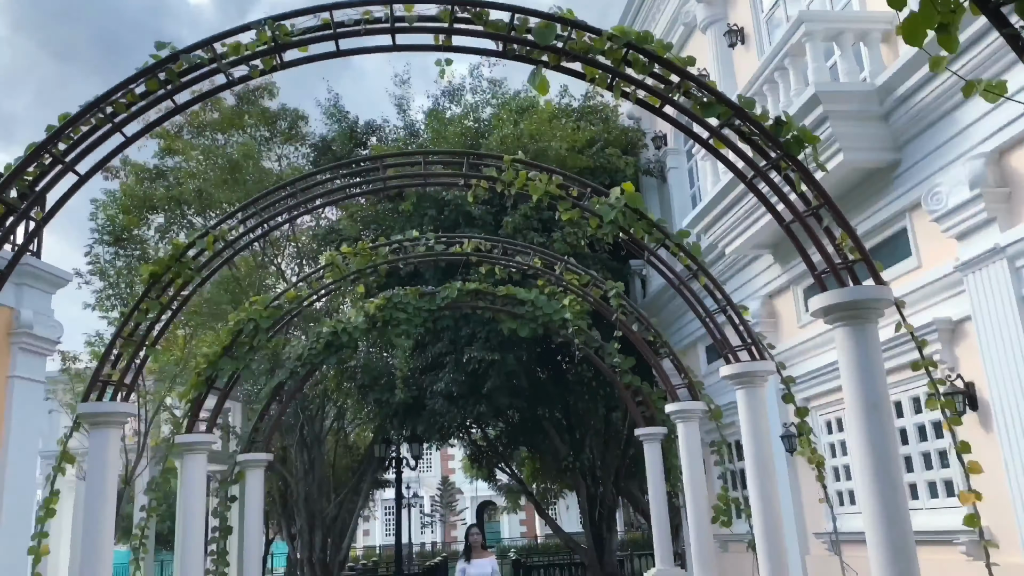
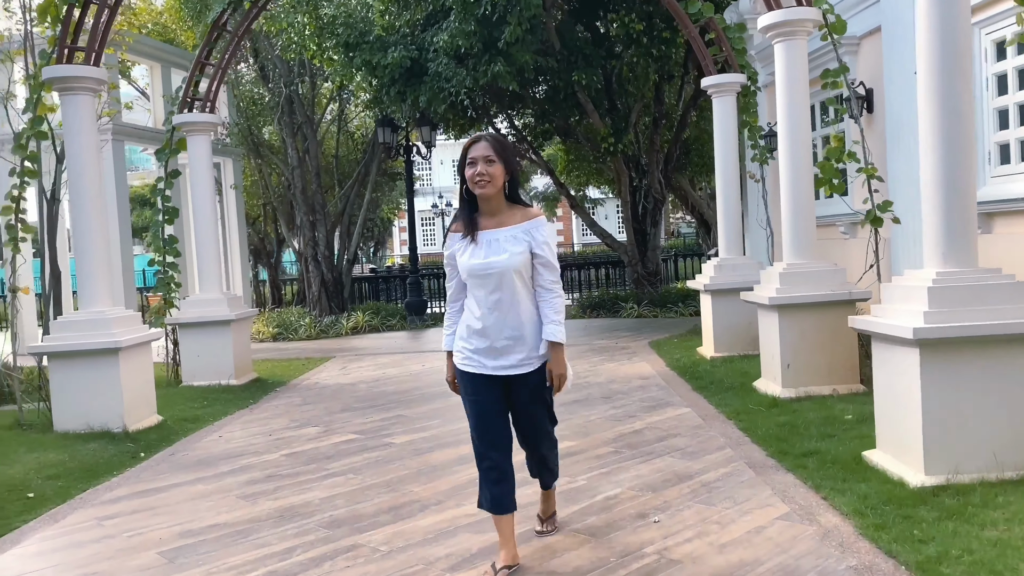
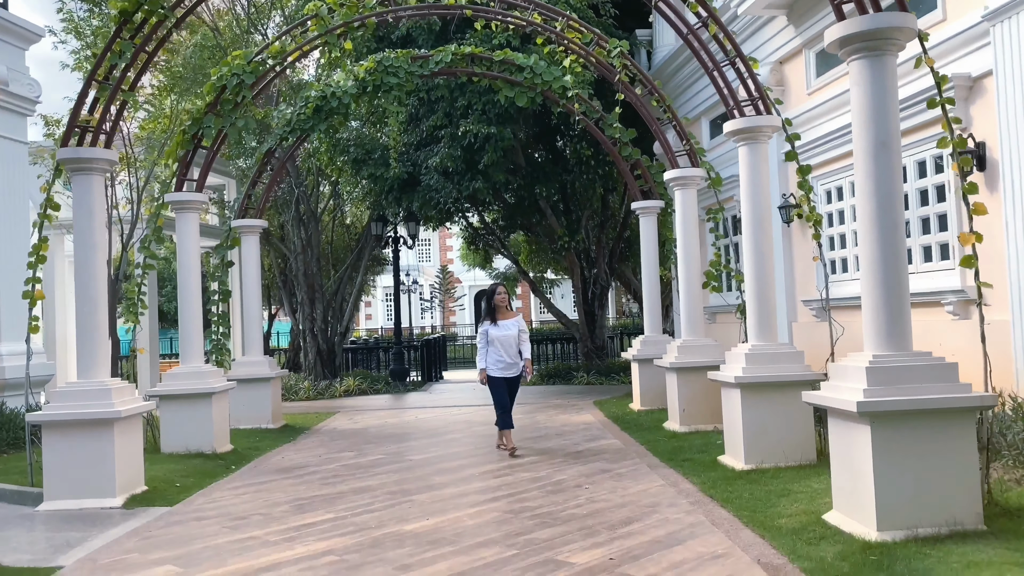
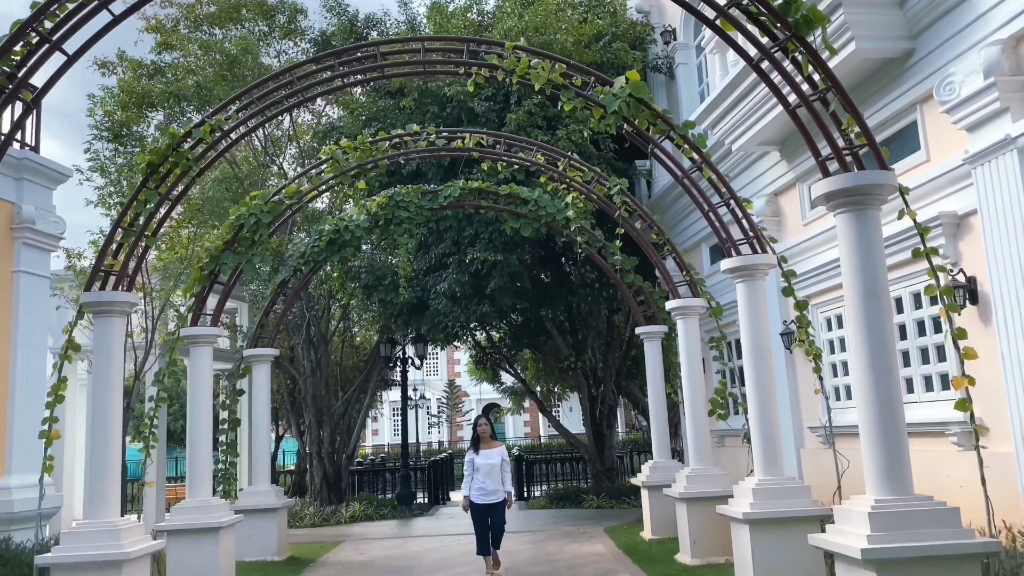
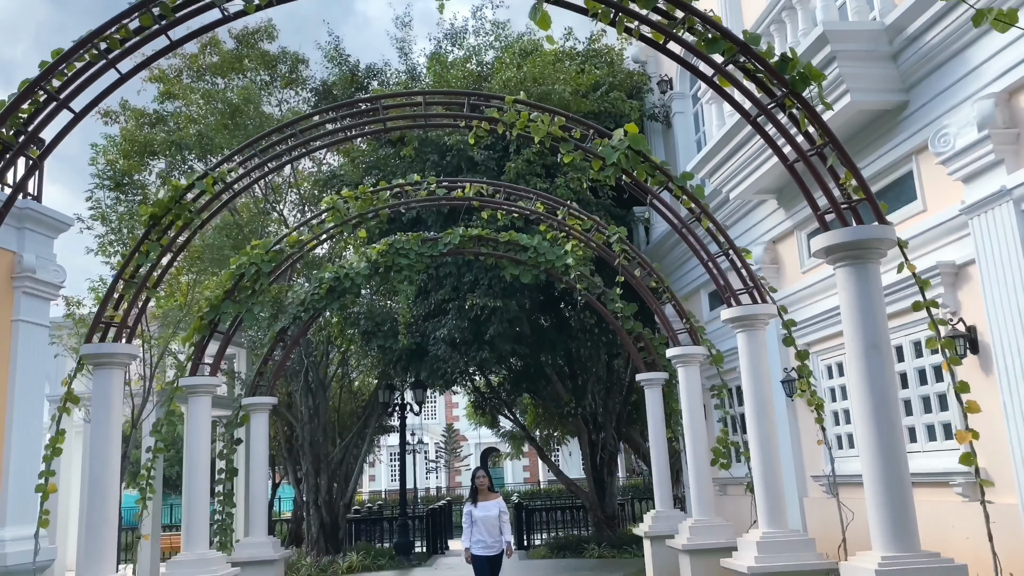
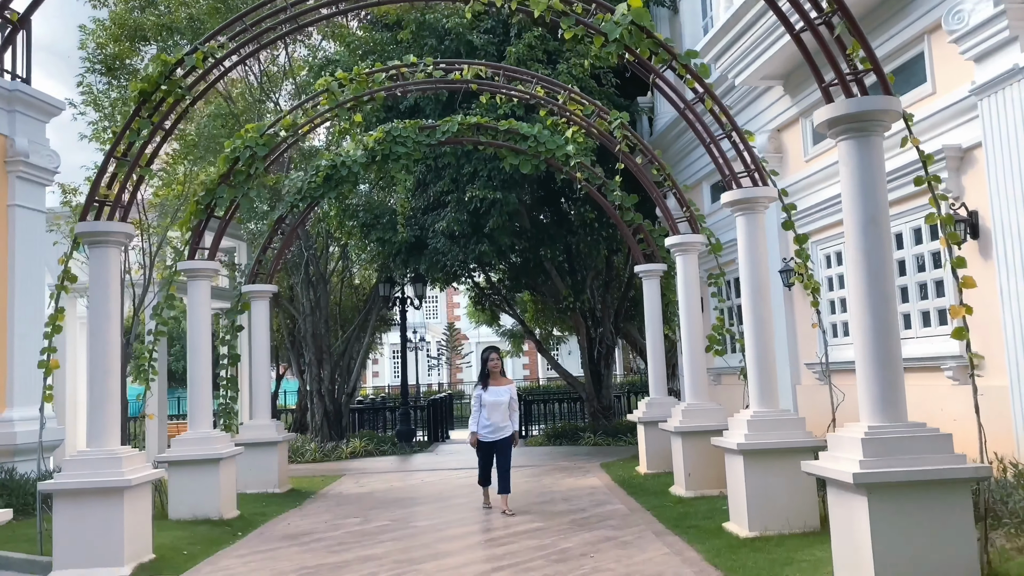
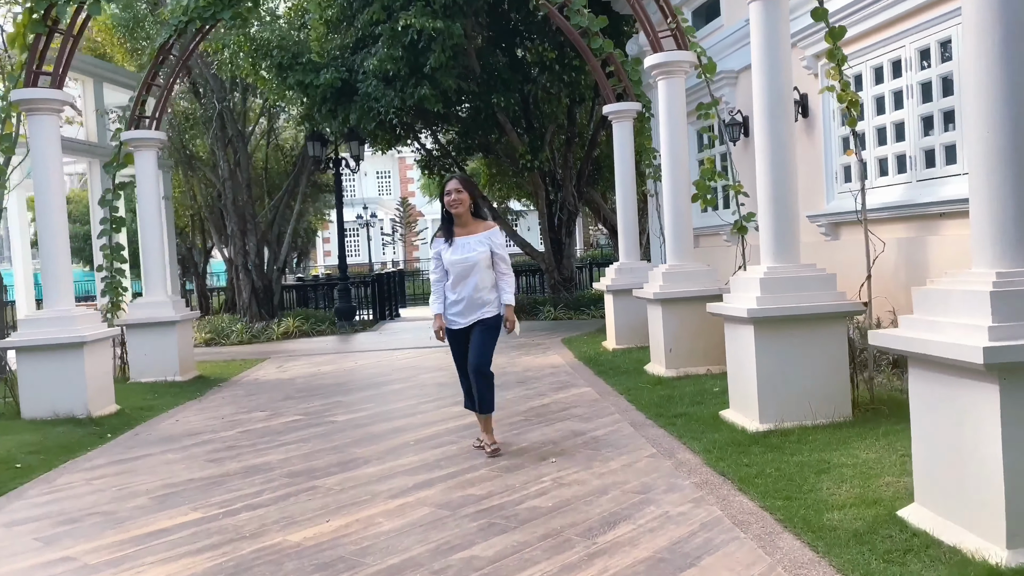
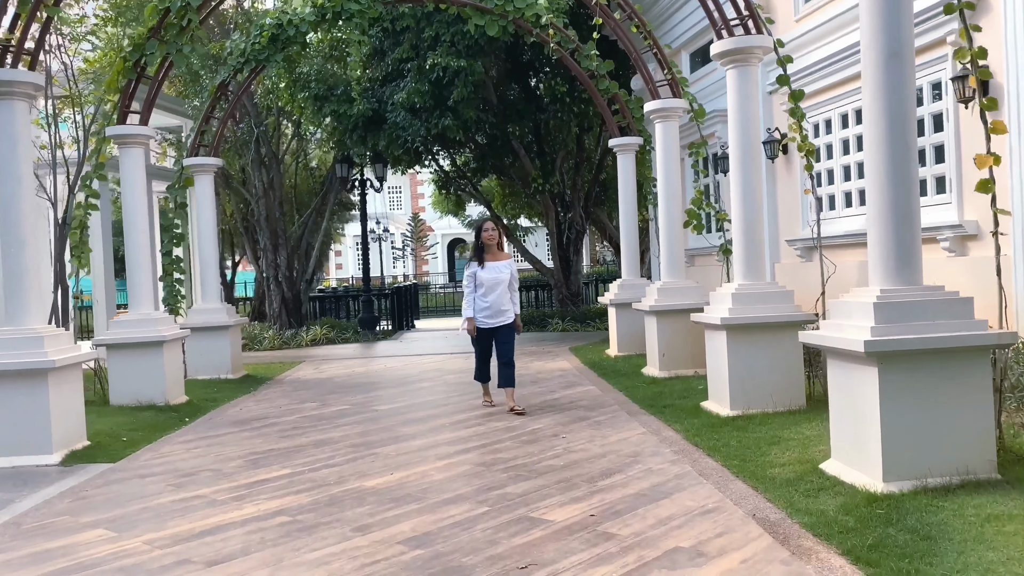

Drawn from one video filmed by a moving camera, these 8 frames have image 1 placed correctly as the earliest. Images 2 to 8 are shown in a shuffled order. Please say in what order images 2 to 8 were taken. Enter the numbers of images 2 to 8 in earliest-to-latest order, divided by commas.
5, 4, 6, 3, 8, 7, 2
